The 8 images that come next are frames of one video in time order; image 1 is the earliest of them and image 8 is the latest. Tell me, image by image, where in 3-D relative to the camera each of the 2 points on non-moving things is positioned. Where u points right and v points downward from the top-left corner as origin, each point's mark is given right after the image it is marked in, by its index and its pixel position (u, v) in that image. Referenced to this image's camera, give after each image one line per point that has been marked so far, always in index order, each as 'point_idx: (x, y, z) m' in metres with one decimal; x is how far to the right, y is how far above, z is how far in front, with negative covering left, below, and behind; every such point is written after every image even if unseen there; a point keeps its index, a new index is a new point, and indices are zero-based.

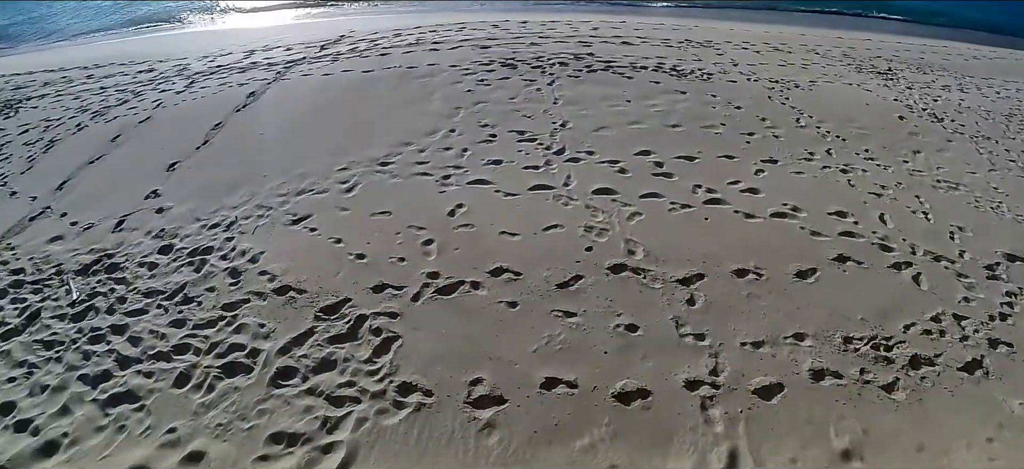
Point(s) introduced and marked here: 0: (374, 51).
0: (-1.9, +2.4, +7.6) m
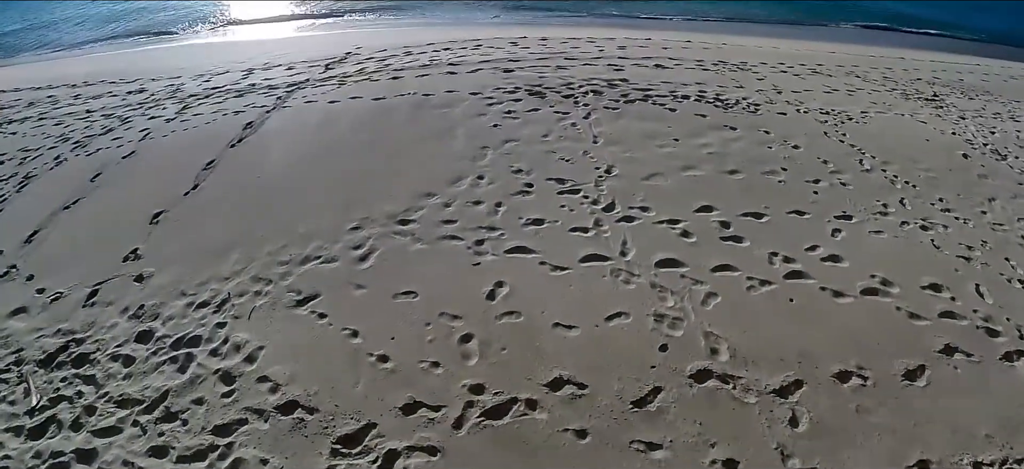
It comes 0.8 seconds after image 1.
0: (-1.6, +1.9, +6.9) m
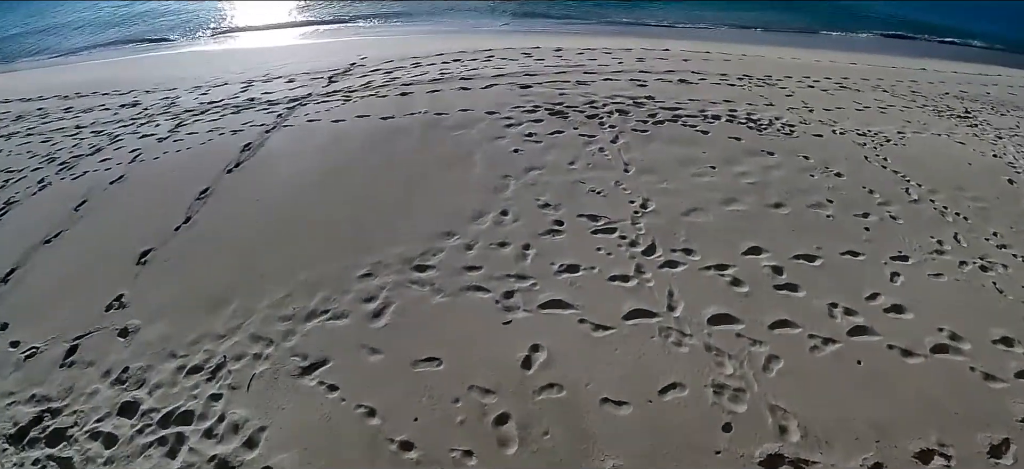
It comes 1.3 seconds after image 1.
0: (-1.4, +1.6, +6.4) m
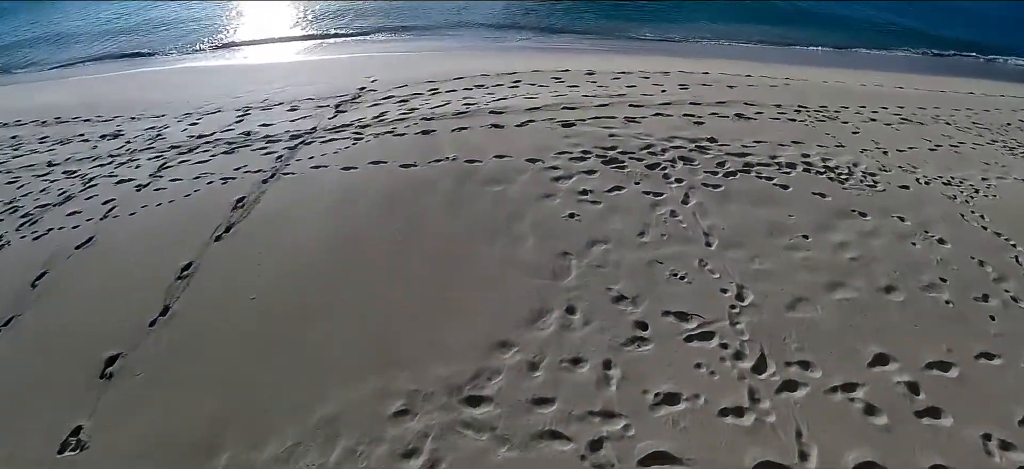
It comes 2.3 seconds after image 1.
0: (-1.0, +1.0, +5.5) m
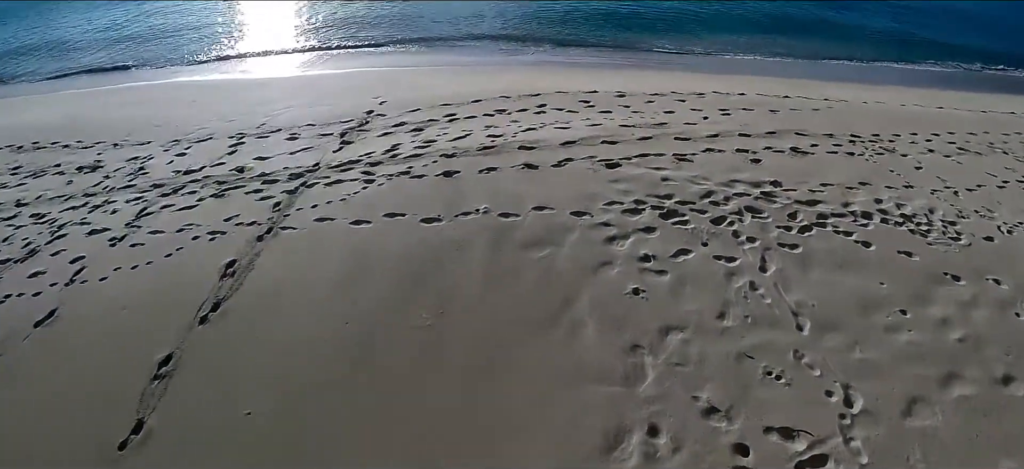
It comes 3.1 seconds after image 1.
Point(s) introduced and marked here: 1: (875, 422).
0: (-0.7, +0.6, +4.8) m
1: (+1.8, -0.9, +3.0) m
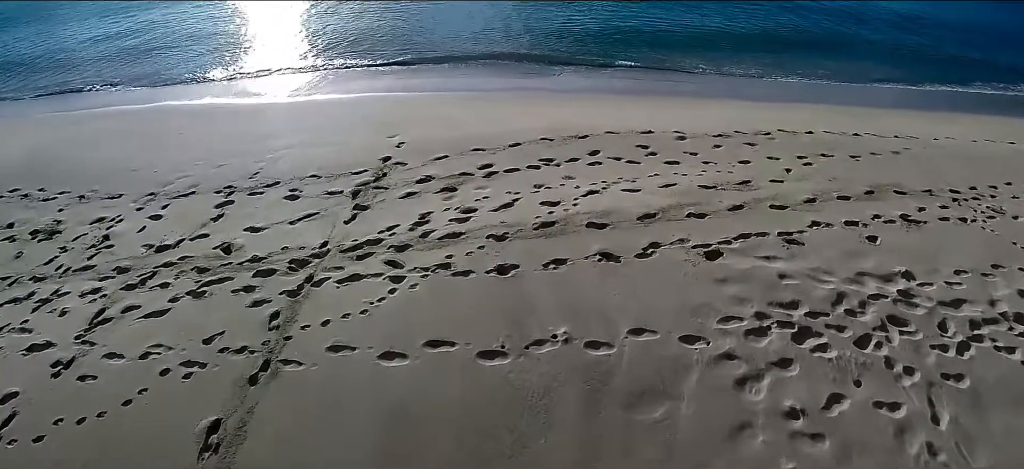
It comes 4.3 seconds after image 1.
0: (-0.3, 0.0, +3.8) m
1: (+2.3, -1.6, +2.1) m
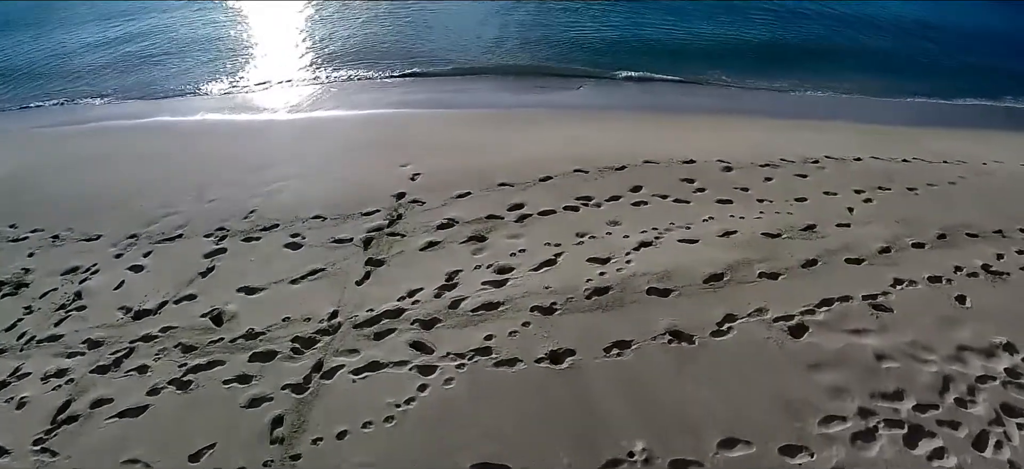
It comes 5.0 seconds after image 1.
0: (0.0, -0.4, +3.2) m
1: (+2.5, -2.0, +1.5) m
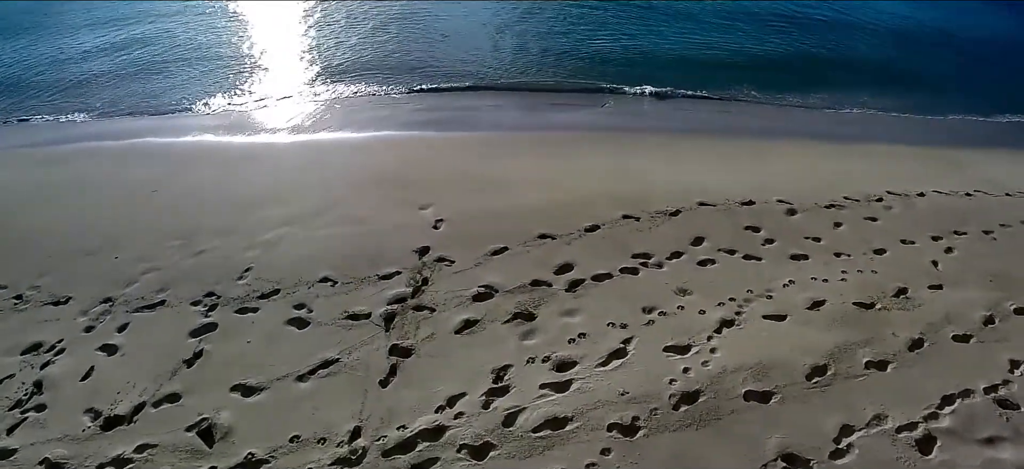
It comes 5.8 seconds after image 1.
0: (+0.2, -0.7, +2.6) m
1: (+2.8, -2.4, +1.0) m
